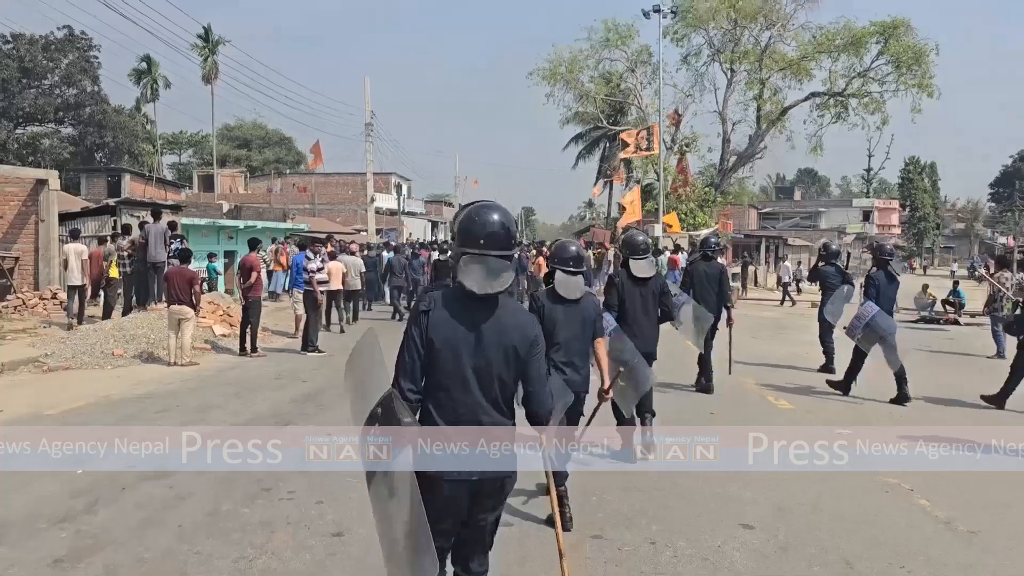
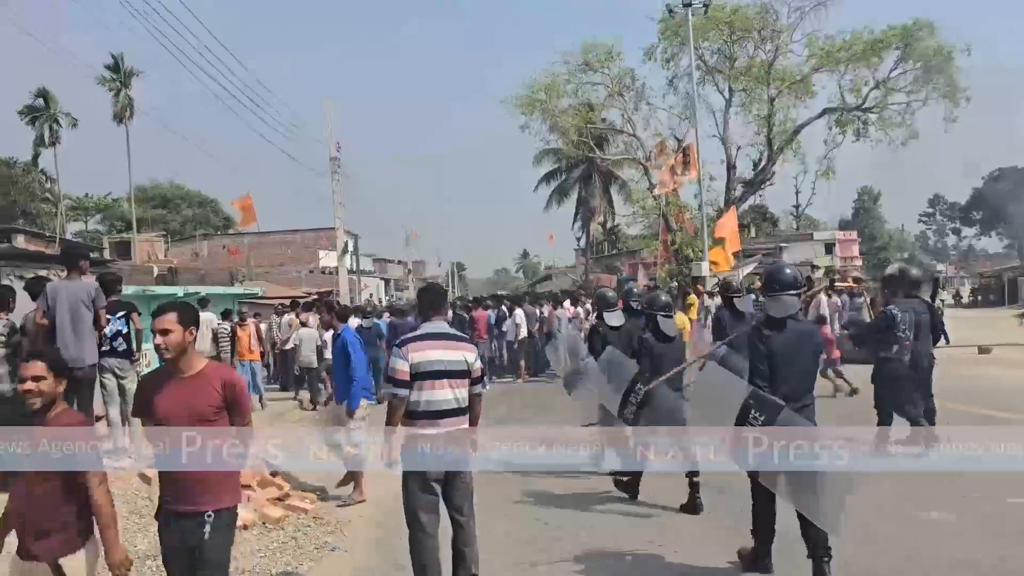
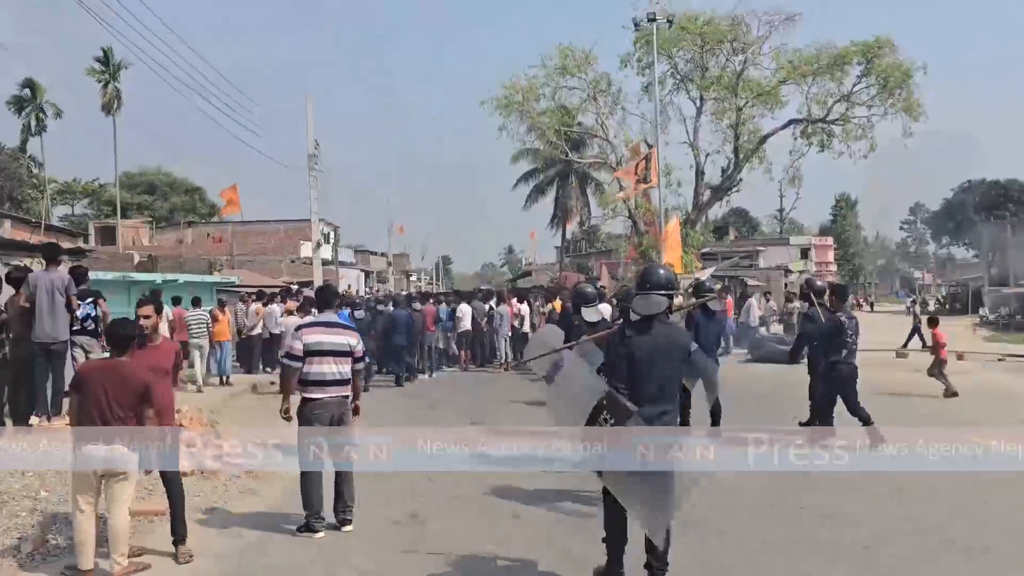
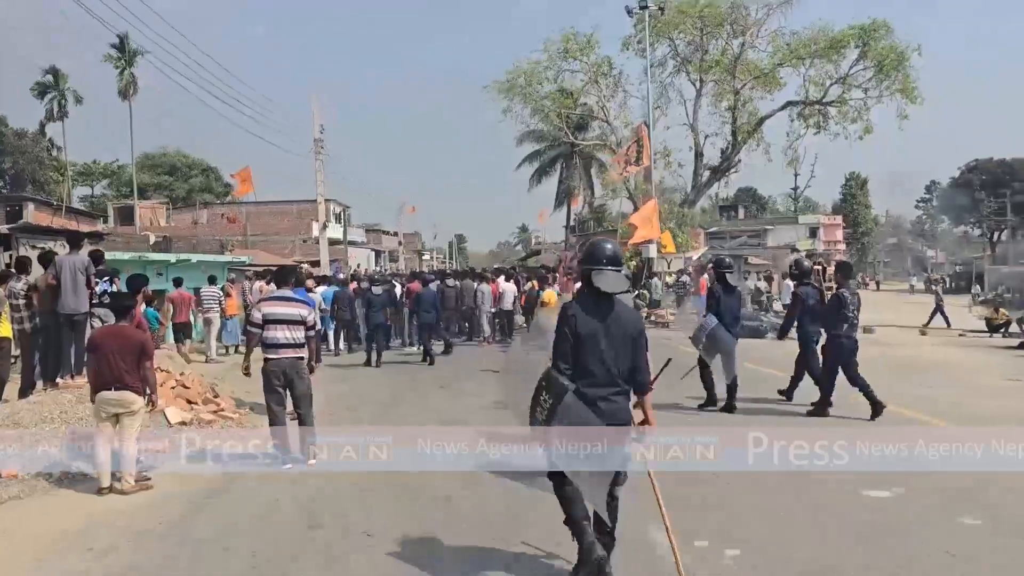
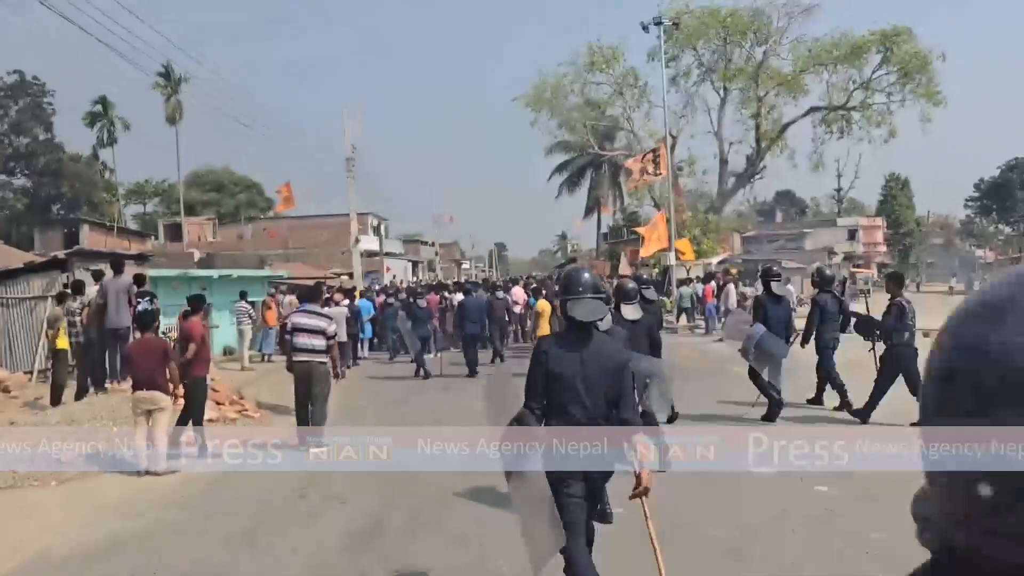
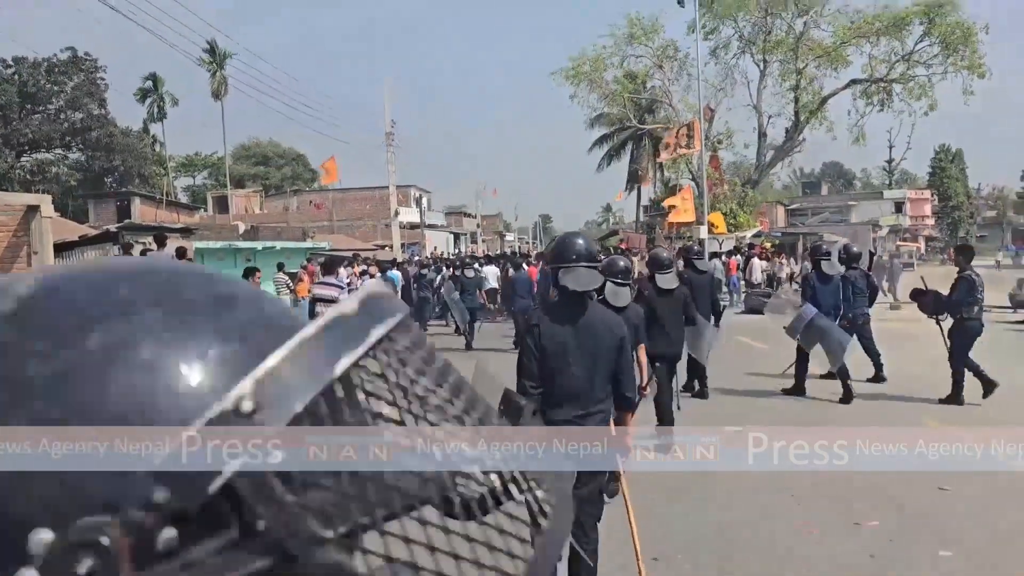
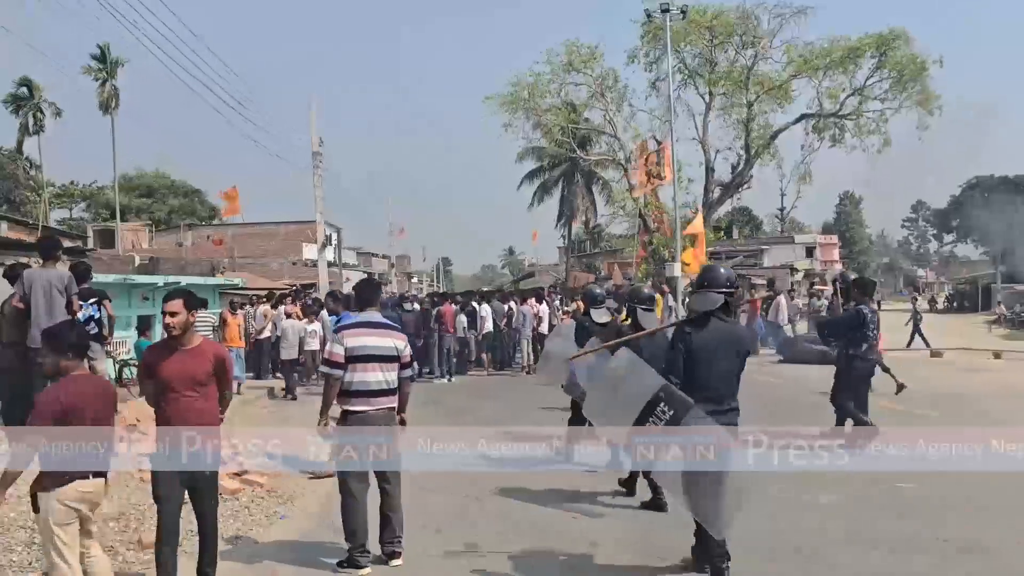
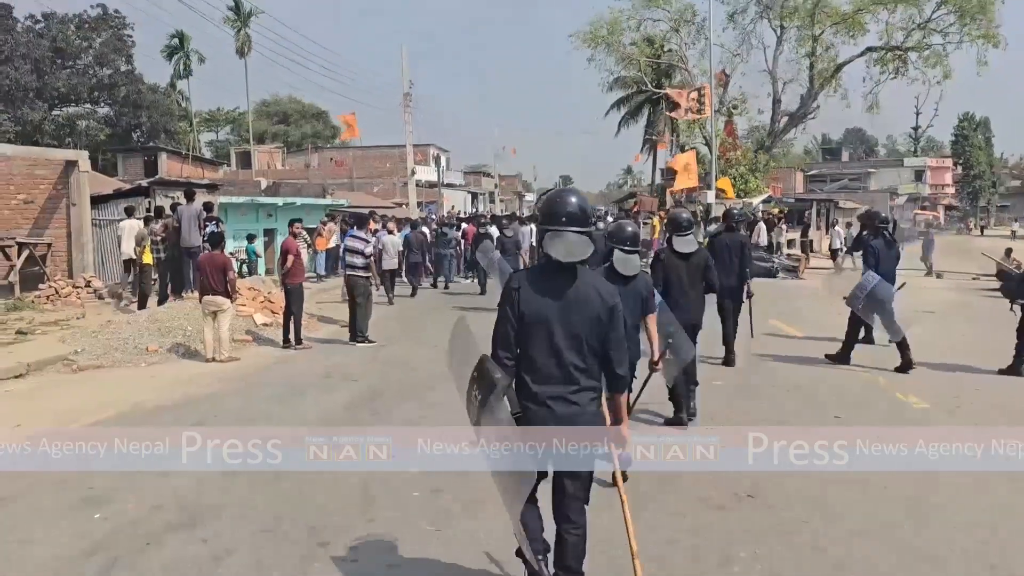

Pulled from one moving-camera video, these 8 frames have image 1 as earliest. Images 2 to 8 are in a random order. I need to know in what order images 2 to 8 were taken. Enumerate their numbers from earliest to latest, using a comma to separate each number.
8, 6, 5, 4, 3, 7, 2
